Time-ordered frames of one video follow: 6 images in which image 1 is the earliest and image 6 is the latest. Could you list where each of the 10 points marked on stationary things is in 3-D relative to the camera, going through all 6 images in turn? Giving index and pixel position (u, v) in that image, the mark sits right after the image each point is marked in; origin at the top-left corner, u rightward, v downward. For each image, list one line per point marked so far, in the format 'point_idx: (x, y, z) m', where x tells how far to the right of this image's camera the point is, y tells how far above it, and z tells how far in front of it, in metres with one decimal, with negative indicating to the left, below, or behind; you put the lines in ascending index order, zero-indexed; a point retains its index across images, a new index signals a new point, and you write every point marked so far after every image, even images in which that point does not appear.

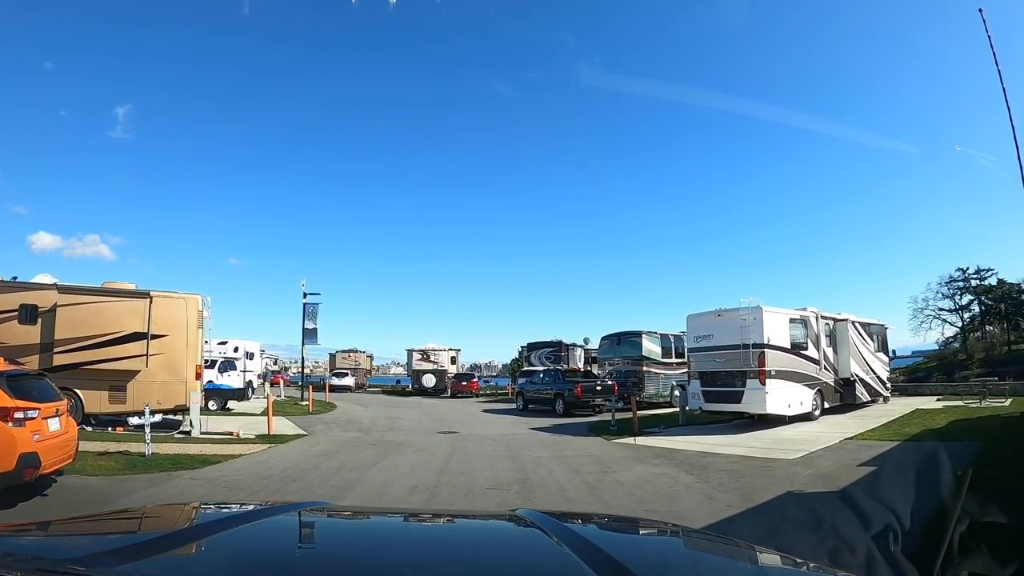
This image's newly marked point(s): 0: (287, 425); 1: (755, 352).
0: (-6.1, -3.7, +17.6) m
1: (+6.2, -1.6, +16.2) m
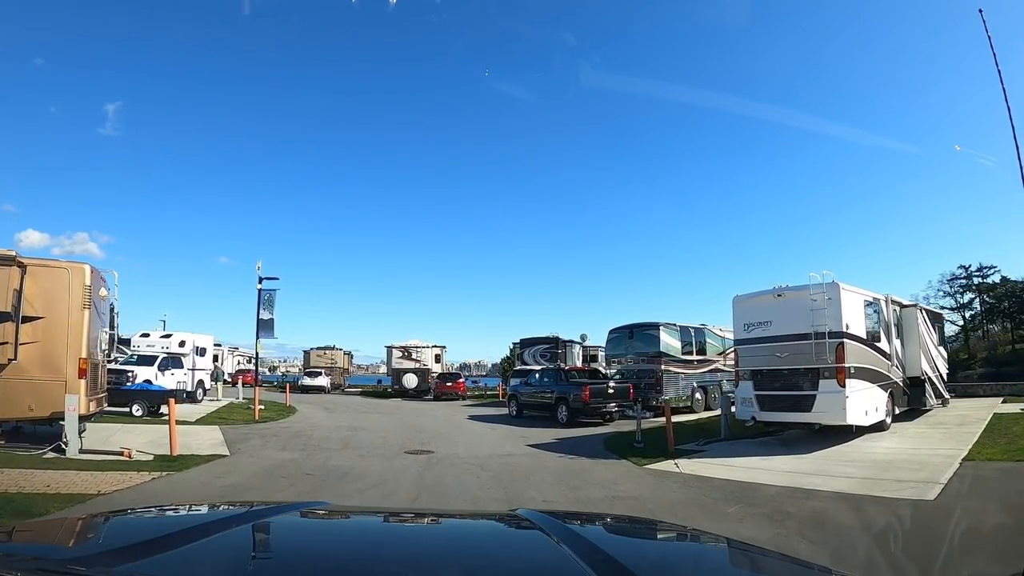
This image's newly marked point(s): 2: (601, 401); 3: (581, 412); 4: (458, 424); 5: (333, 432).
0: (-6.2, -3.2, +13.5) m
1: (+6.0, -1.0, +12.2) m
2: (+2.4, -3.1, +17.3) m
3: (+1.9, -3.4, +17.2) m
4: (-1.5, -4.0, +18.7) m
5: (-4.2, -3.4, +15.2) m
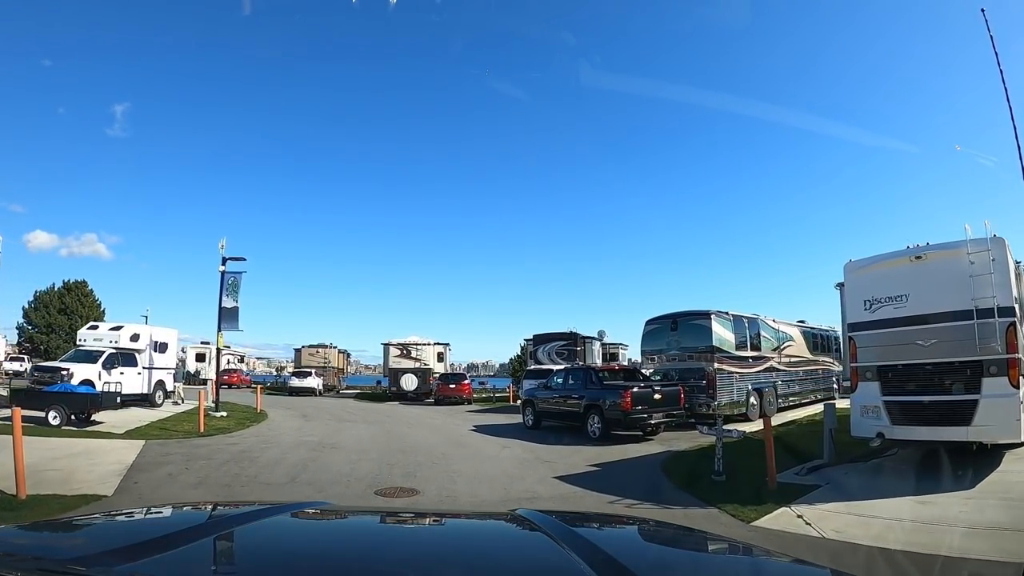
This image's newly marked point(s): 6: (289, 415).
0: (-5.9, -2.6, +9.7) m
1: (+6.3, -0.5, +8.3) m
2: (+2.8, -2.6, +13.4) m
3: (+2.2, -2.8, +13.3) m
4: (-1.2, -3.5, +14.8) m
5: (-3.9, -2.9, +11.4) m
6: (-6.7, -3.8, +19.5) m
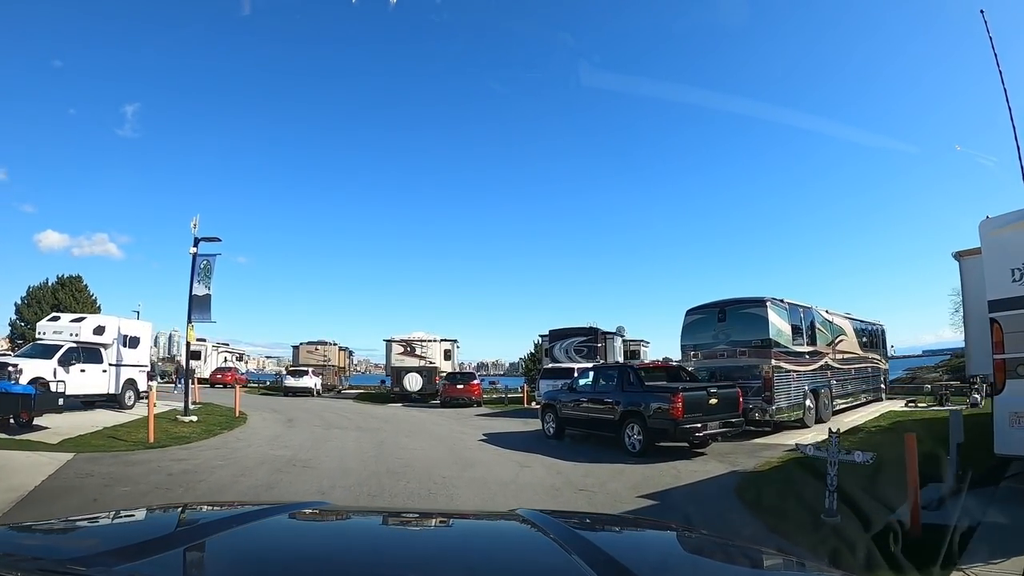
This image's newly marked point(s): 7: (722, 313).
0: (-5.6, -2.3, +7.2) m
1: (+6.6, -0.2, +5.6) m
2: (+3.1, -2.2, +10.8) m
3: (+2.6, -2.5, +10.7) m
4: (-0.8, -3.1, +12.3) m
5: (-3.6, -2.5, +8.8) m
6: (-6.3, -3.4, +17.0) m
7: (+4.8, -0.6, +14.7) m
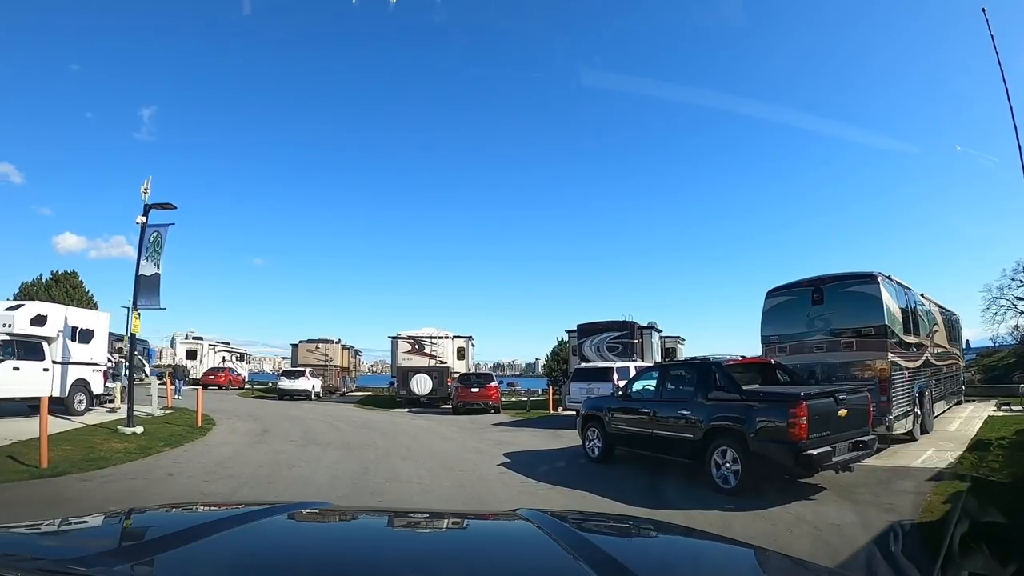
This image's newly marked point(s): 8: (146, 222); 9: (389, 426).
0: (-5.2, -1.8, +4.0) m
1: (+7.0, +0.3, +2.1) m
2: (+3.6, -1.7, +7.4) m
3: (+3.0, -2.0, +7.3) m
4: (-0.3, -2.7, +8.9) m
5: (-3.2, -2.1, +5.6) m
6: (-5.7, -3.0, +13.8) m
7: (+5.3, -0.1, +11.3) m
8: (-7.4, +1.3, +13.0) m
9: (-2.9, -3.2, +15.0) m
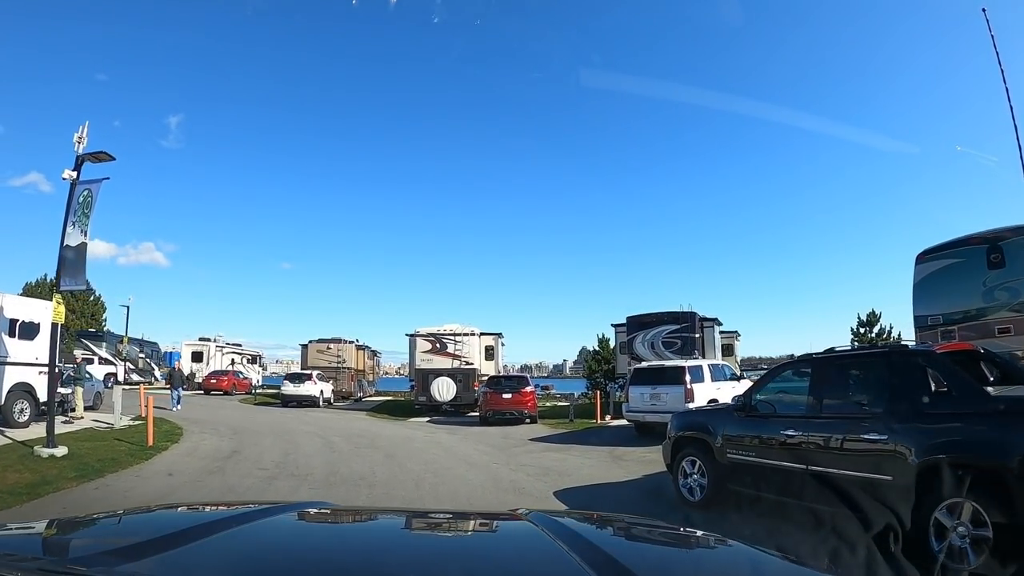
0: (-4.8, -1.4, +0.8) m
1: (+7.3, +0.8, -1.4) m
2: (+4.1, -1.3, +4.0) m
3: (+3.5, -1.5, +3.8) m
4: (+0.3, -2.3, +5.6) m
5: (-2.7, -1.7, +2.4) m
6: (-5.0, -2.7, +10.7) m
7: (+6.0, +0.4, +7.8) m
8: (-6.7, +1.7, +9.9) m
9: (-2.1, -2.8, +11.8) m
